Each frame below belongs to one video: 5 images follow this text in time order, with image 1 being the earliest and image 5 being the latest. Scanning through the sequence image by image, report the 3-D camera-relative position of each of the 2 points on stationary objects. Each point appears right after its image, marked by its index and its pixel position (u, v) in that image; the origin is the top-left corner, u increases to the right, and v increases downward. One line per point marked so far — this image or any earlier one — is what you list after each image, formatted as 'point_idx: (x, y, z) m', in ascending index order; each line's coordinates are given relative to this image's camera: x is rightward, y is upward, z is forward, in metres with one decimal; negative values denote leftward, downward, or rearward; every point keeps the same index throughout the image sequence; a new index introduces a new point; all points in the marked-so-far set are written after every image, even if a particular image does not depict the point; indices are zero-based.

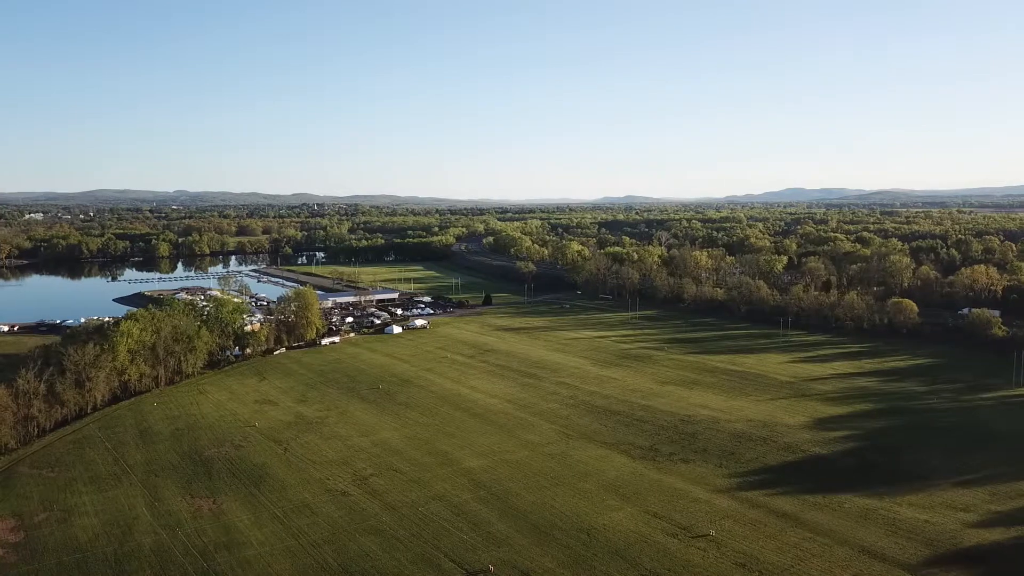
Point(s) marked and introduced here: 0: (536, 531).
0: (+0.7, -7.2, +19.7) m
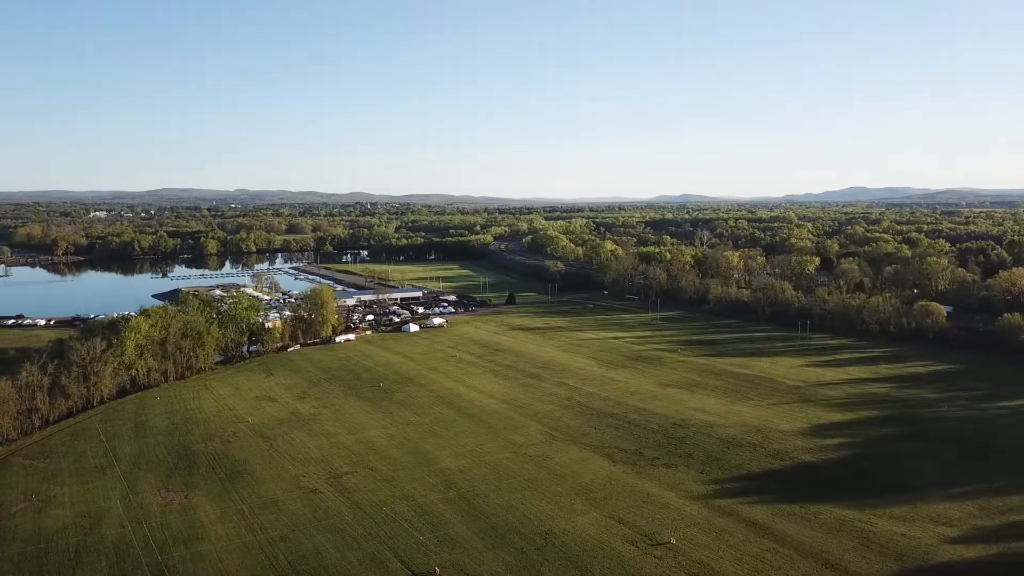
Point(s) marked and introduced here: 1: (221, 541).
0: (-0.6, -7.3, +19.6) m
1: (-8.3, -7.2, +18.9) m
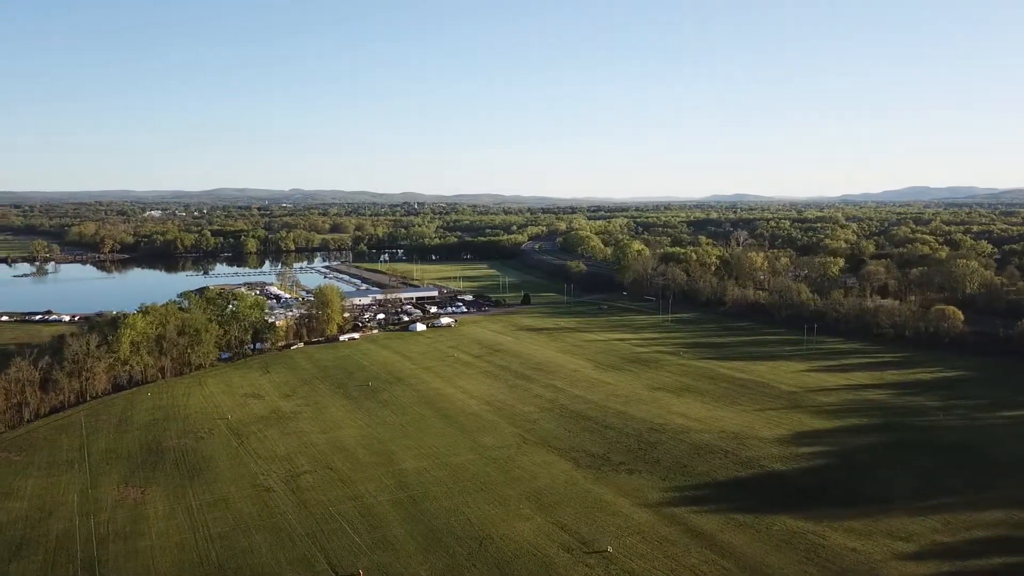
0: (-2.4, -7.3, +19.4) m
1: (-10.2, -7.2, +19.1) m
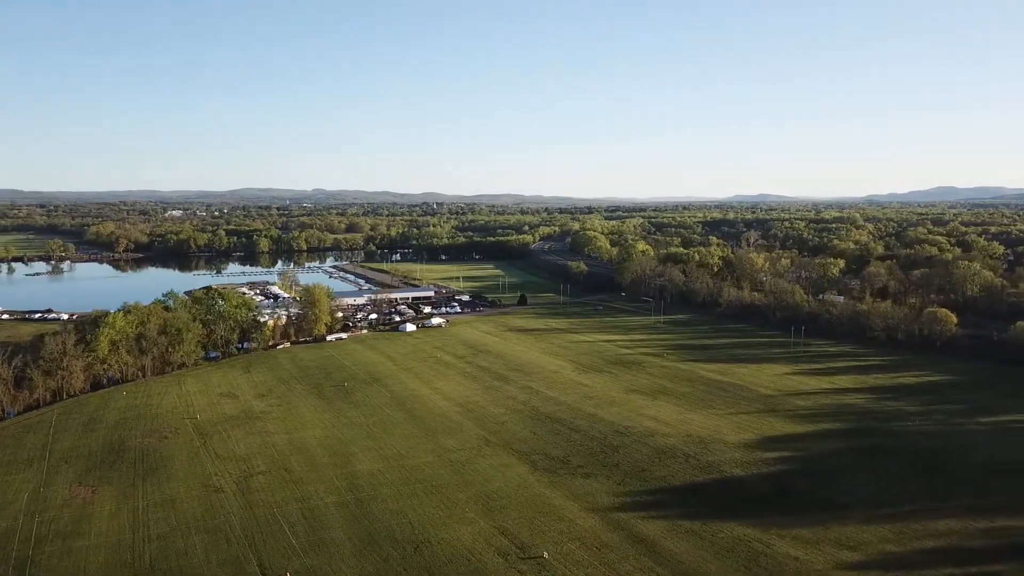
0: (-4.2, -7.3, +19.3) m
1: (-12.0, -7.2, +19.2) m
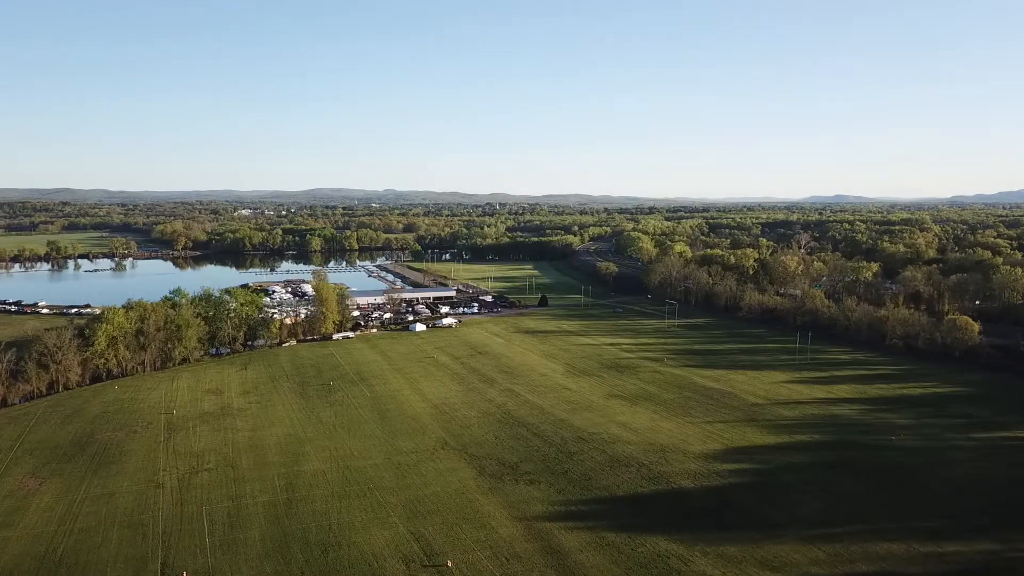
0: (-6.8, -7.4, +19.3) m
1: (-14.6, -7.2, +19.8) m
